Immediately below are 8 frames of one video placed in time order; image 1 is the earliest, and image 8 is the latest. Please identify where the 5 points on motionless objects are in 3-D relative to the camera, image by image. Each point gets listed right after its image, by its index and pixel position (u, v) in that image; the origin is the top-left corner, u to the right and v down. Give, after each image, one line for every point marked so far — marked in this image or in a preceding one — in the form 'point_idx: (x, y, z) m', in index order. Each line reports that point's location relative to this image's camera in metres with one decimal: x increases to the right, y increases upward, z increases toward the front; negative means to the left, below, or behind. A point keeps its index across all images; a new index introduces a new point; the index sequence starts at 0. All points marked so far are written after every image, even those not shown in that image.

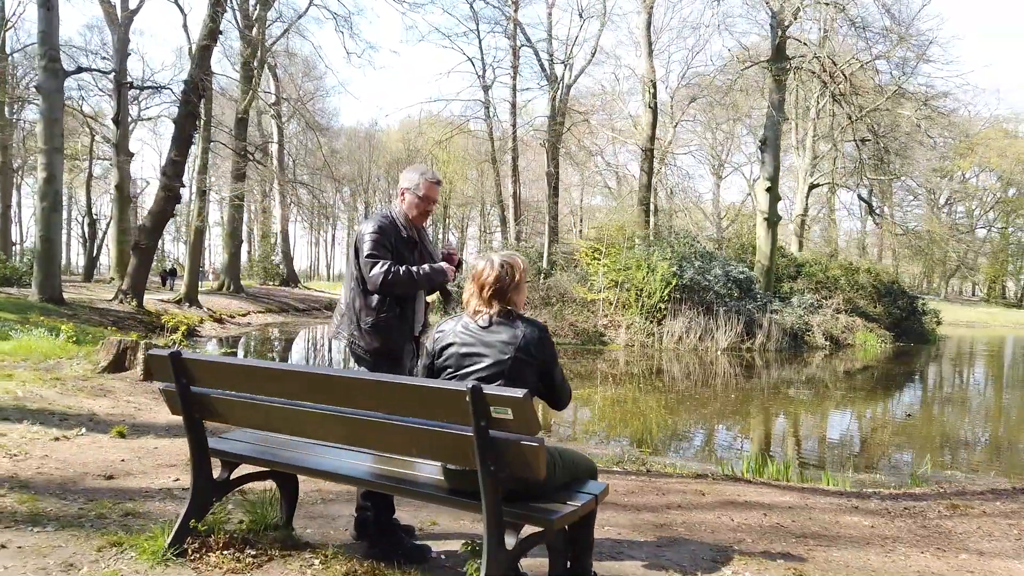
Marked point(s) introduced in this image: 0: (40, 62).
0: (-8.2, +4.0, +10.6) m
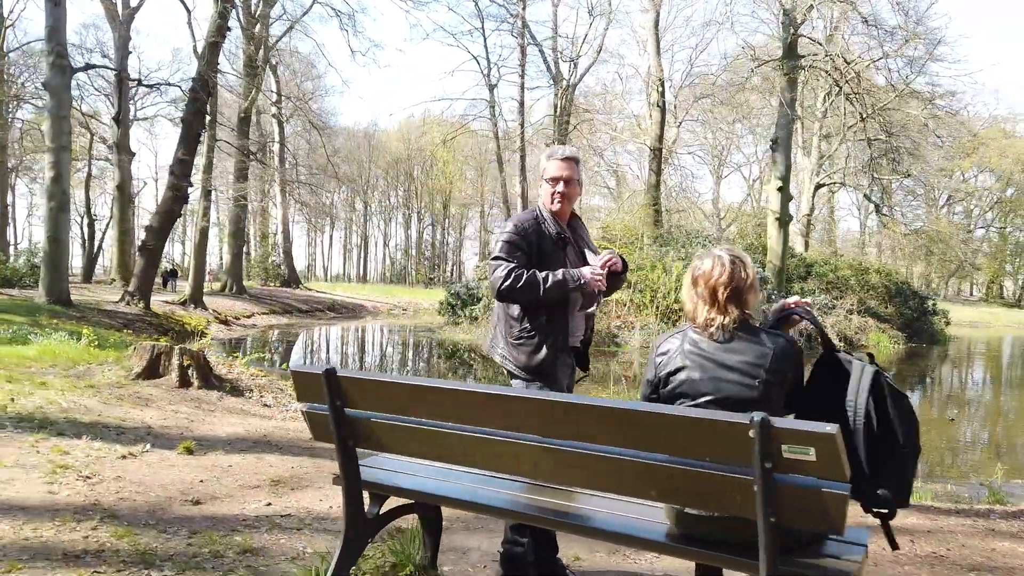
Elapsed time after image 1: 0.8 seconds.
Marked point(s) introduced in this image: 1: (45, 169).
0: (-7.9, +3.9, +10.4) m
1: (-8.1, +2.1, +10.6) m
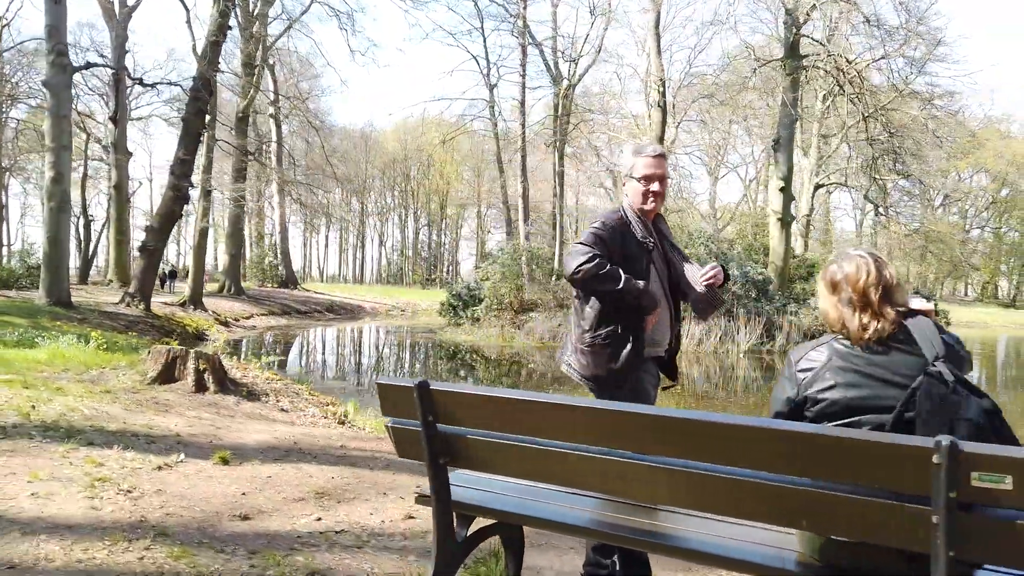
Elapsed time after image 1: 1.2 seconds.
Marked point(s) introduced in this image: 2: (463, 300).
0: (-7.8, +3.9, +10.3) m
1: (-8.0, +2.1, +10.5) m
2: (-1.5, -0.4, +18.7) m
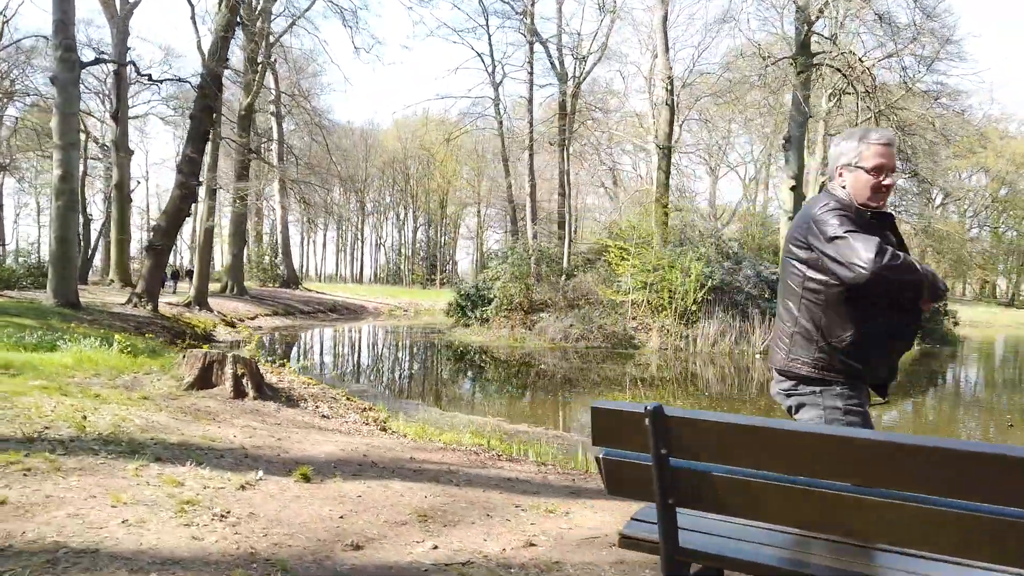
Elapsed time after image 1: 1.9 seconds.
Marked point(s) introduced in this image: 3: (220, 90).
0: (-7.6, +3.9, +10.1) m
1: (-7.7, +2.0, +10.3) m
2: (-1.2, -0.4, +18.6) m
3: (-6.3, +4.2, +13.1) m
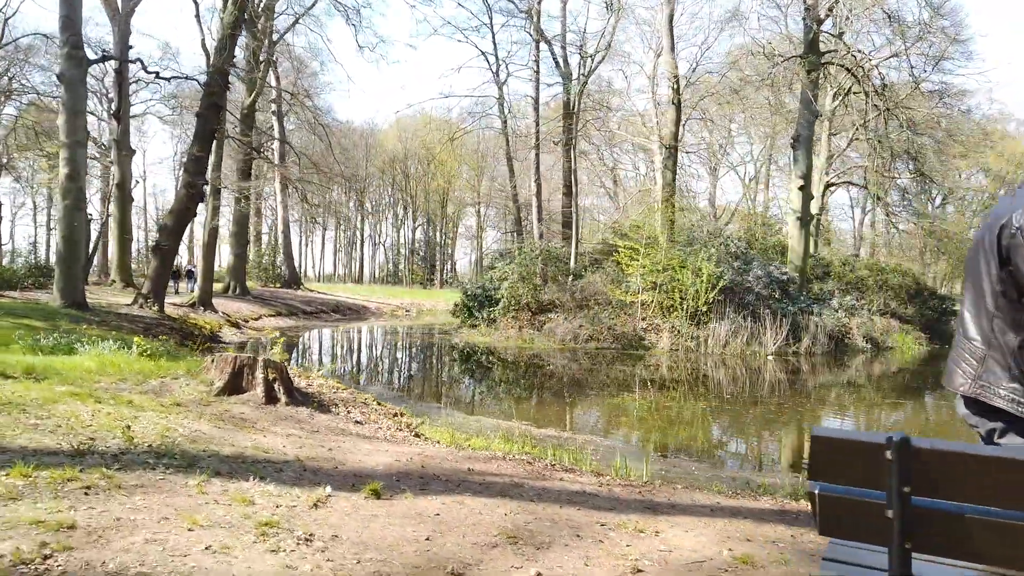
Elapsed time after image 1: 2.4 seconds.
0: (-7.4, +3.9, +10.0) m
1: (-7.5, +2.0, +10.2) m
2: (-1.1, -0.4, +18.5) m
3: (-6.1, +4.2, +12.9) m
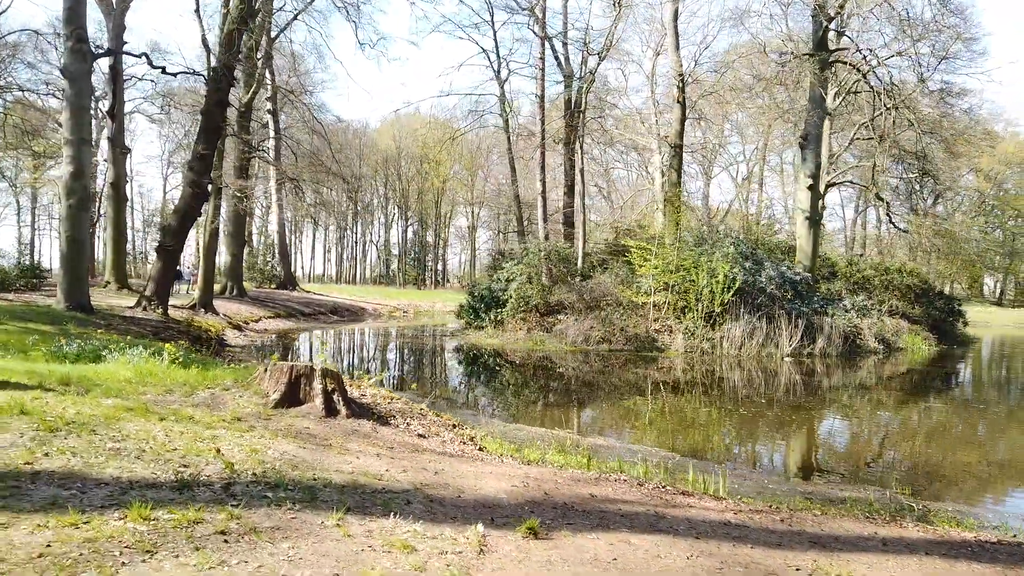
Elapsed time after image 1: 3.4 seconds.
0: (-7.0, +3.9, +9.7) m
1: (-7.2, +2.0, +9.8) m
2: (-0.9, -0.4, +18.2) m
3: (-5.8, +4.2, +12.6) m
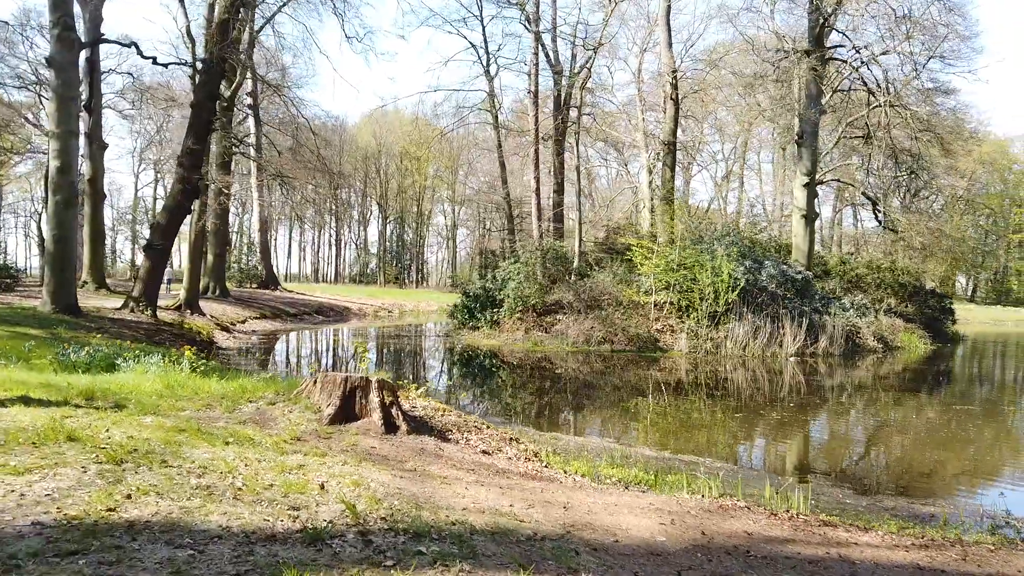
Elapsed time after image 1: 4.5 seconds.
0: (-6.9, +3.8, +9.2) m
1: (-7.1, +2.0, +9.3) m
2: (-1.0, -0.4, +18.0) m
3: (-5.8, +4.2, +12.2) m
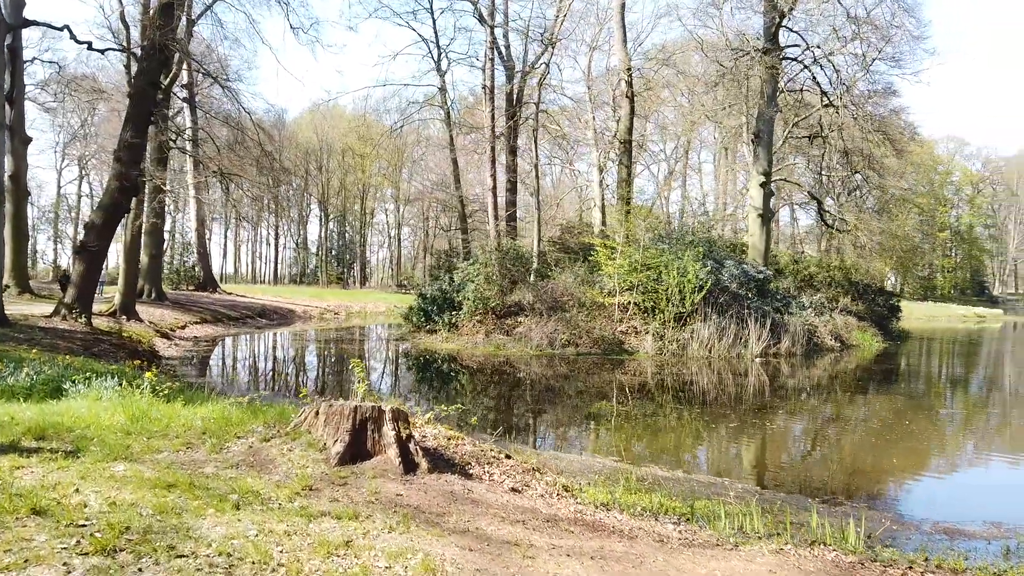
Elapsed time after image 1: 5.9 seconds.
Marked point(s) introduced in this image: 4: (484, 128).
0: (-7.3, +3.7, +8.2) m
1: (-7.4, +1.9, +8.3) m
2: (-2.2, -0.4, +17.5) m
3: (-6.4, +4.1, +11.3) m
4: (-0.7, +5.1, +20.1) m
